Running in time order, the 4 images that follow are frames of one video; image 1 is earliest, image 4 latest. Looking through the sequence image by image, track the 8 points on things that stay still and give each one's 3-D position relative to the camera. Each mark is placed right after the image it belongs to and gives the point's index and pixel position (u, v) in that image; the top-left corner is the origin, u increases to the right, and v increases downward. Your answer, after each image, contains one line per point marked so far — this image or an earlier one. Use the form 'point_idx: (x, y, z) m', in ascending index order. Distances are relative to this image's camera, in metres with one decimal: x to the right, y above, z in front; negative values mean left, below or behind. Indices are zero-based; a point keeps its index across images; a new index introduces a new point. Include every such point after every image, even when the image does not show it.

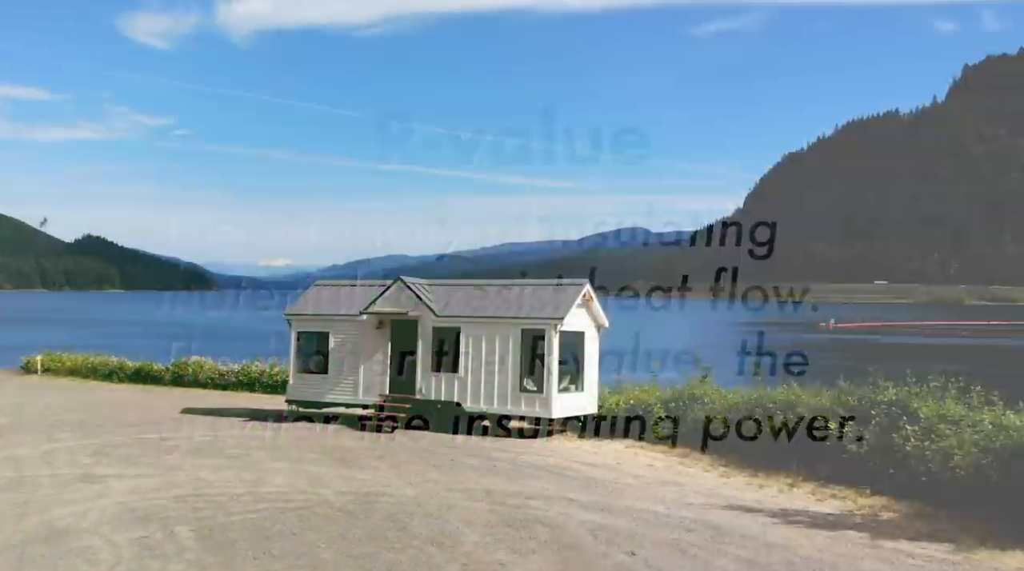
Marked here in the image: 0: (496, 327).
0: (-0.3, -0.7, +17.2) m
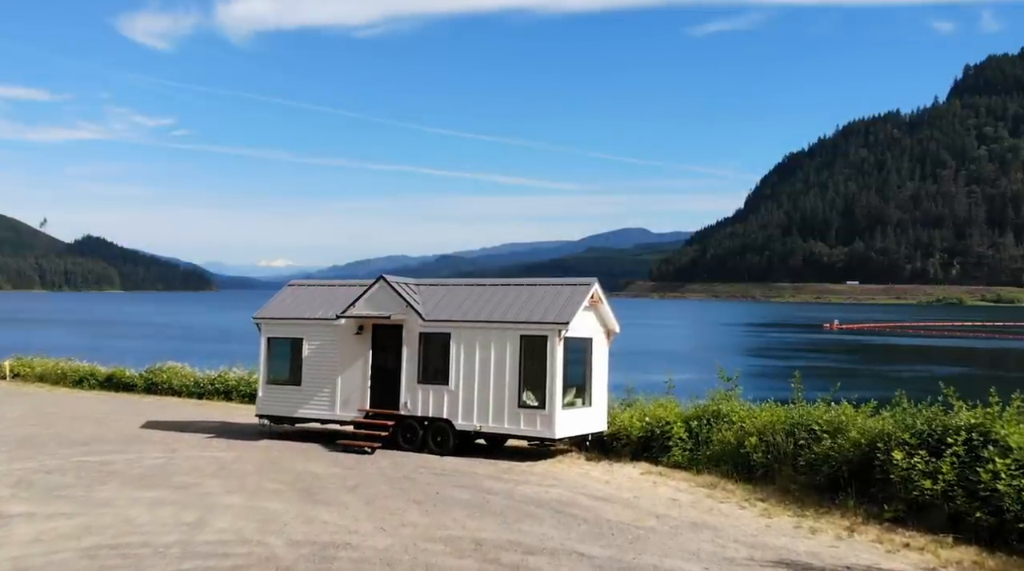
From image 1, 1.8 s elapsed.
0: (-0.3, -0.7, +15.0) m
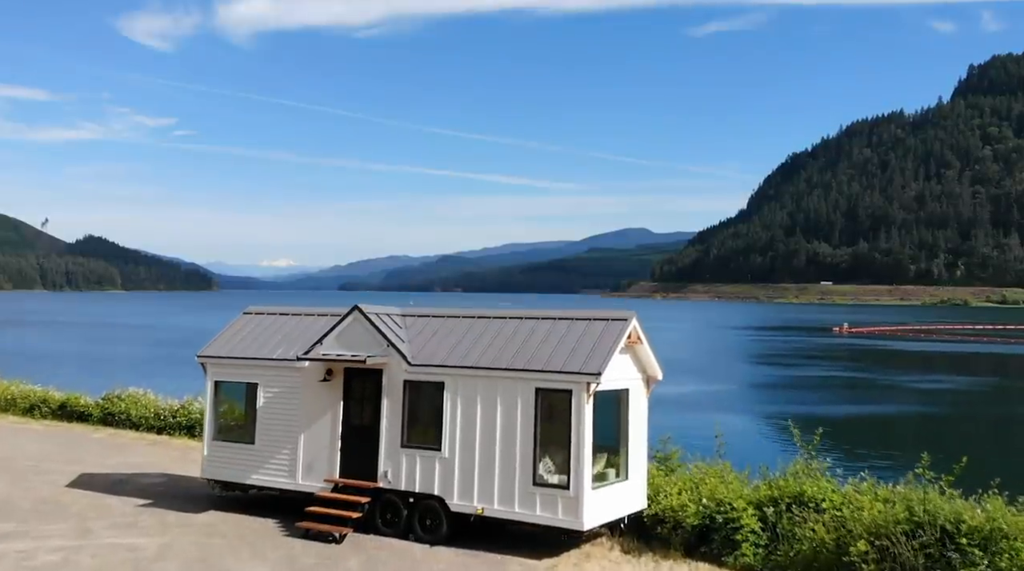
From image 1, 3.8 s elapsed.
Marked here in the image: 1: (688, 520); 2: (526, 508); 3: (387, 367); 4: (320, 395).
0: (-0.2, -1.1, +11.4) m
1: (+2.0, -2.6, +11.0) m
2: (+0.1, -2.5, +11.1) m
3: (-1.5, -1.0, +12.1) m
4: (-2.4, -1.4, +12.7) m
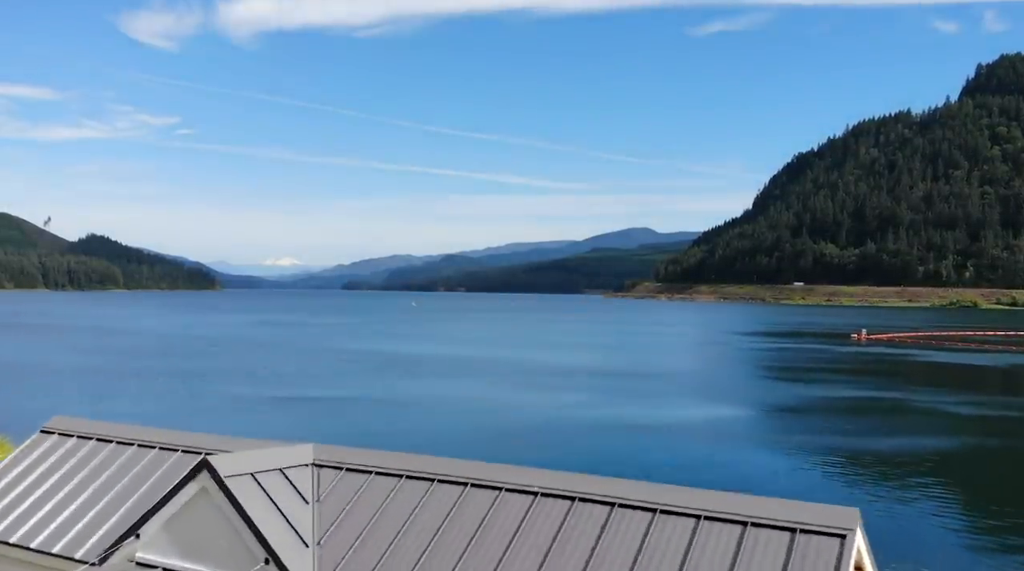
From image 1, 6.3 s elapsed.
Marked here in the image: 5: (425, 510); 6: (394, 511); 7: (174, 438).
0: (+0.1, -2.0, +4.9) m
1: (+2.2, -3.4, +4.5) m
2: (+0.4, -3.3, +4.6) m
3: (-1.3, -1.8, +5.6) m
4: (-2.2, -2.2, +6.2) m
5: (-0.3, -1.4, +5.8) m
6: (-0.6, -1.5, +5.9) m
7: (-2.6, -1.2, +7.3) m
